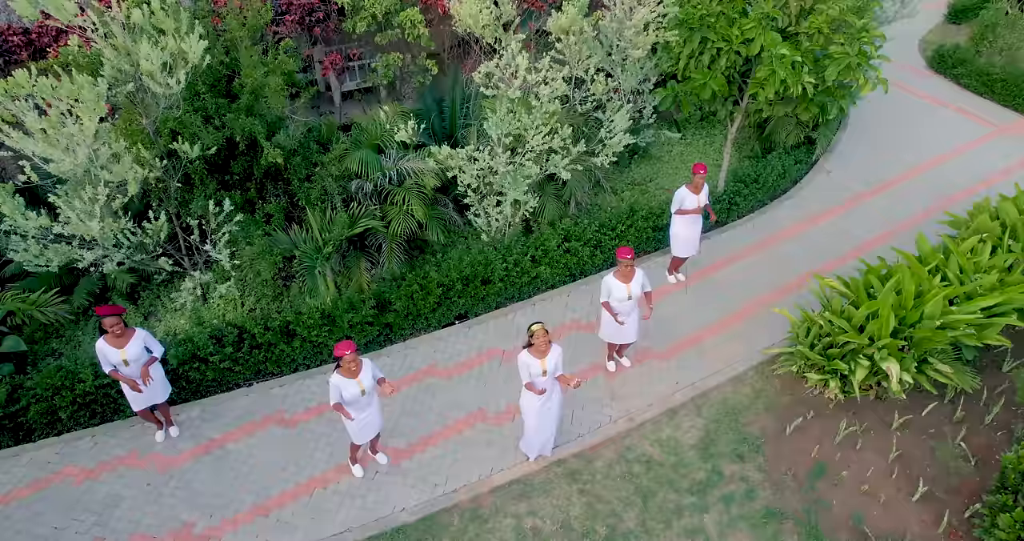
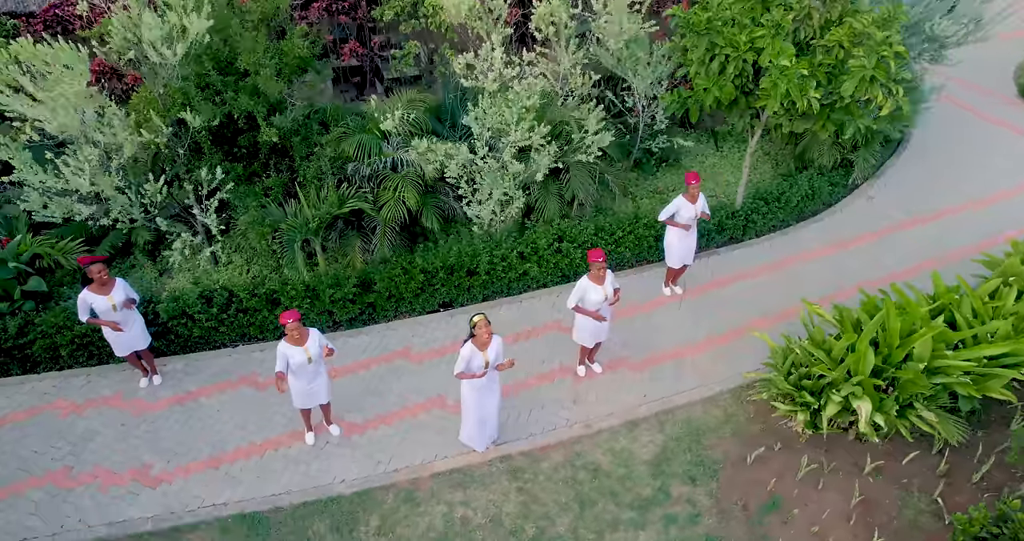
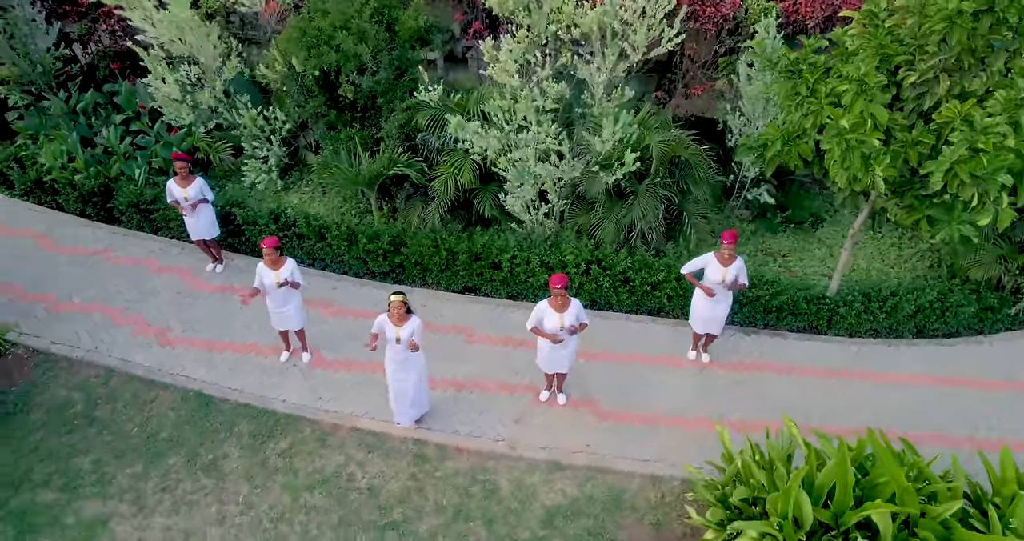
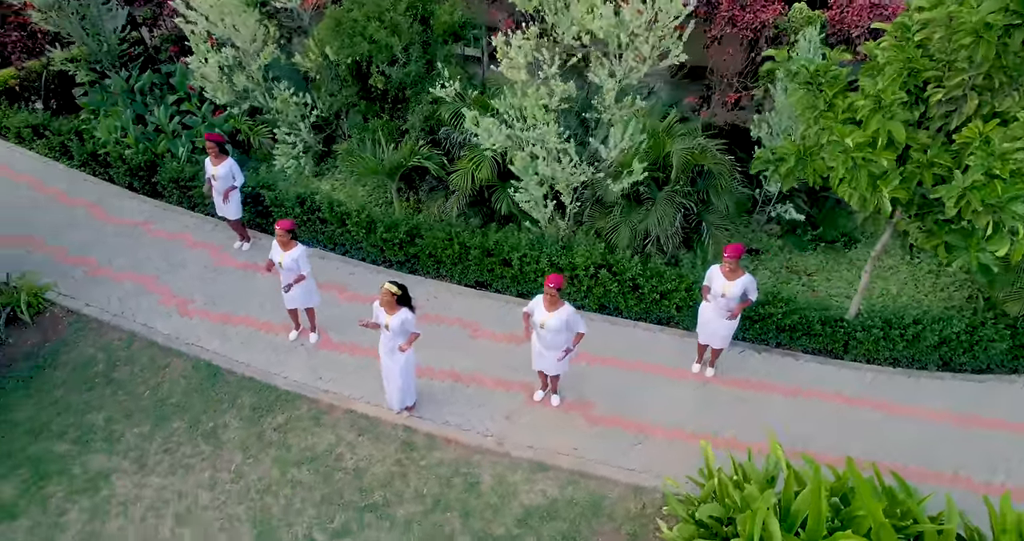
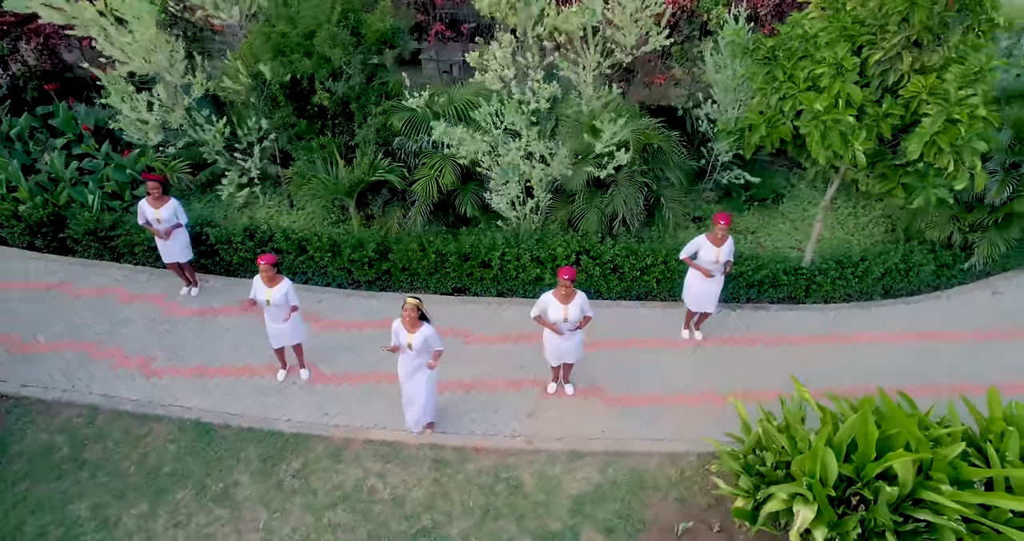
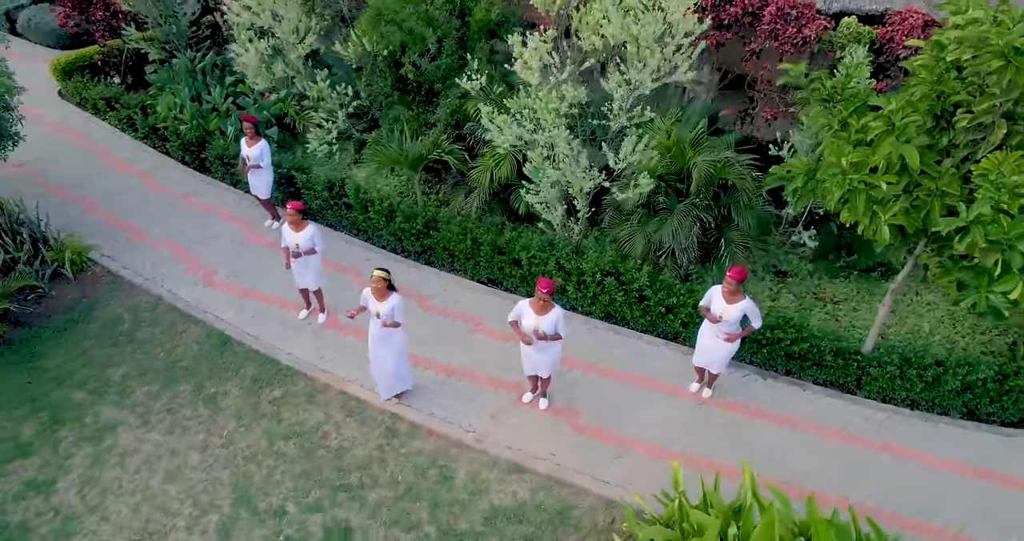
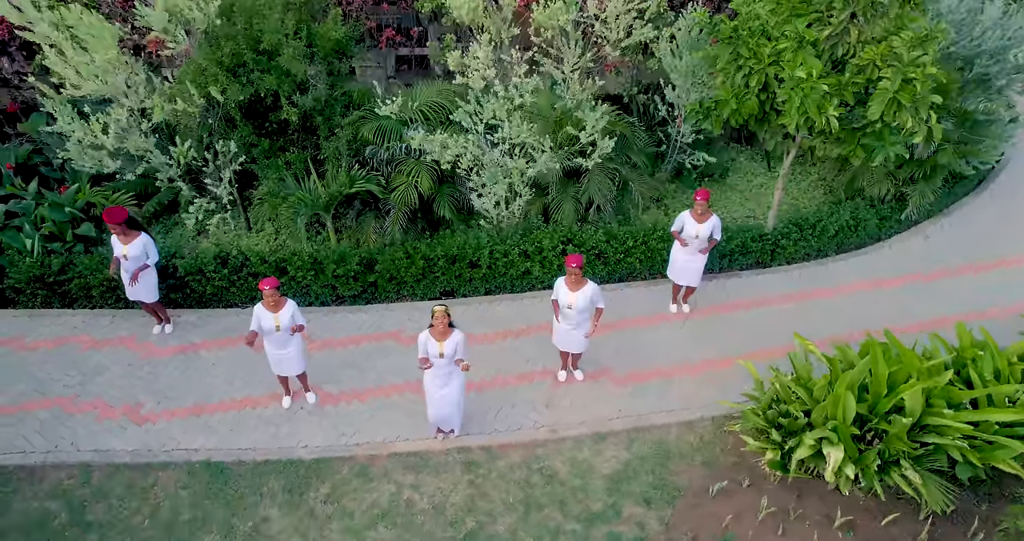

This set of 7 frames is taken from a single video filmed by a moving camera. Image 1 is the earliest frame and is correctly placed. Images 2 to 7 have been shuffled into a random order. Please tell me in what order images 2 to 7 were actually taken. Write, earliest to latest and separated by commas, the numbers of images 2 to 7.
2, 7, 5, 3, 4, 6
